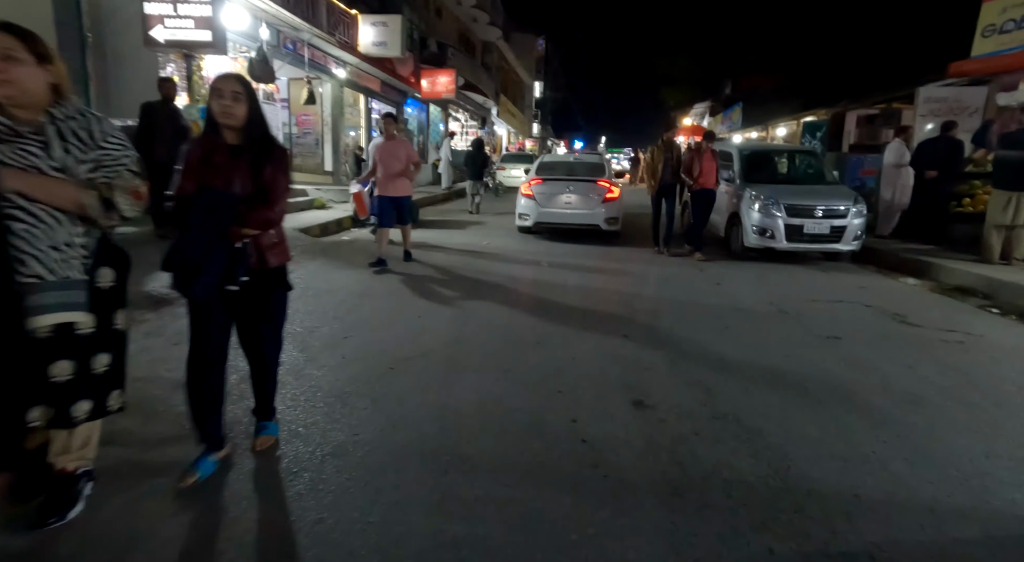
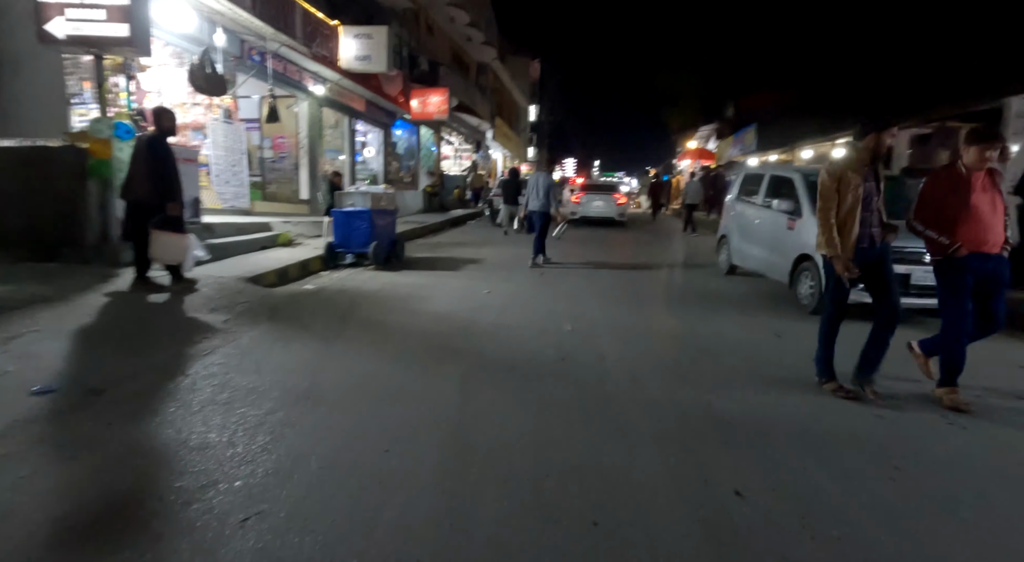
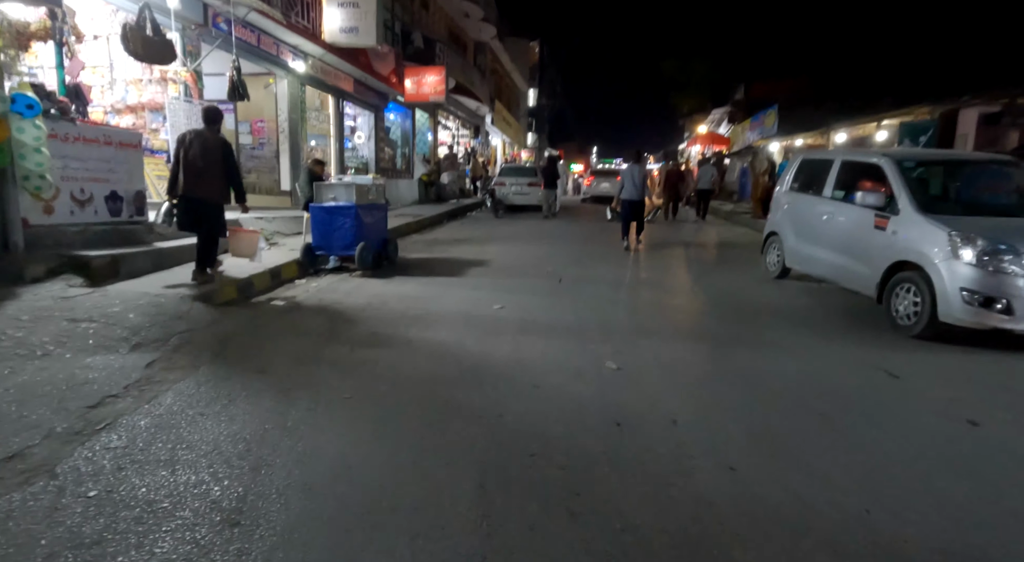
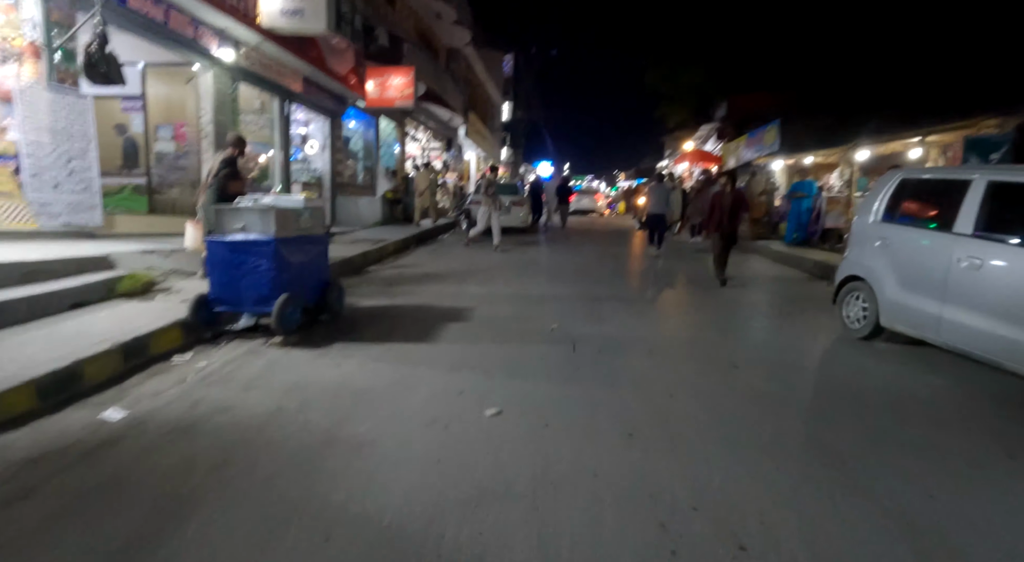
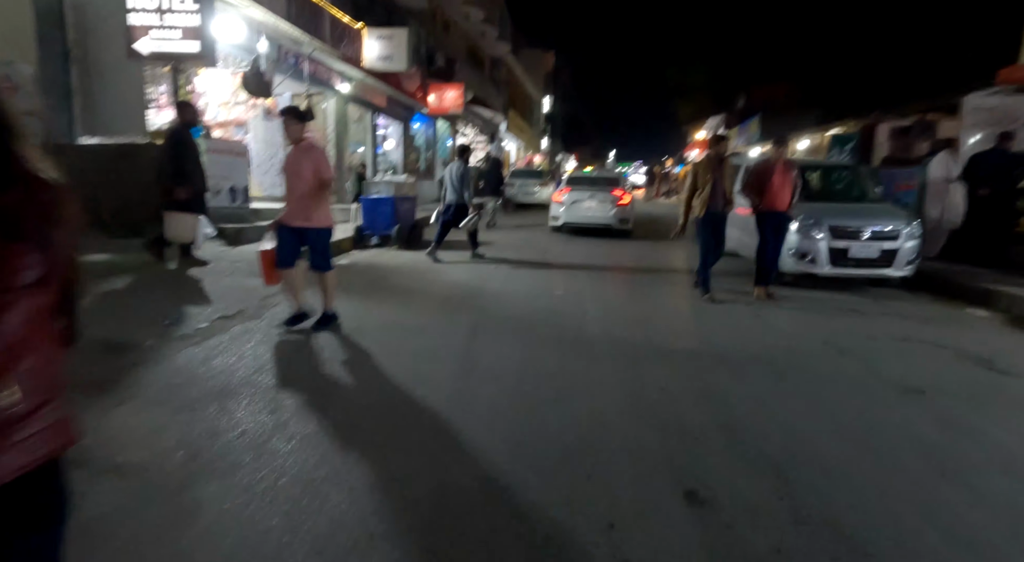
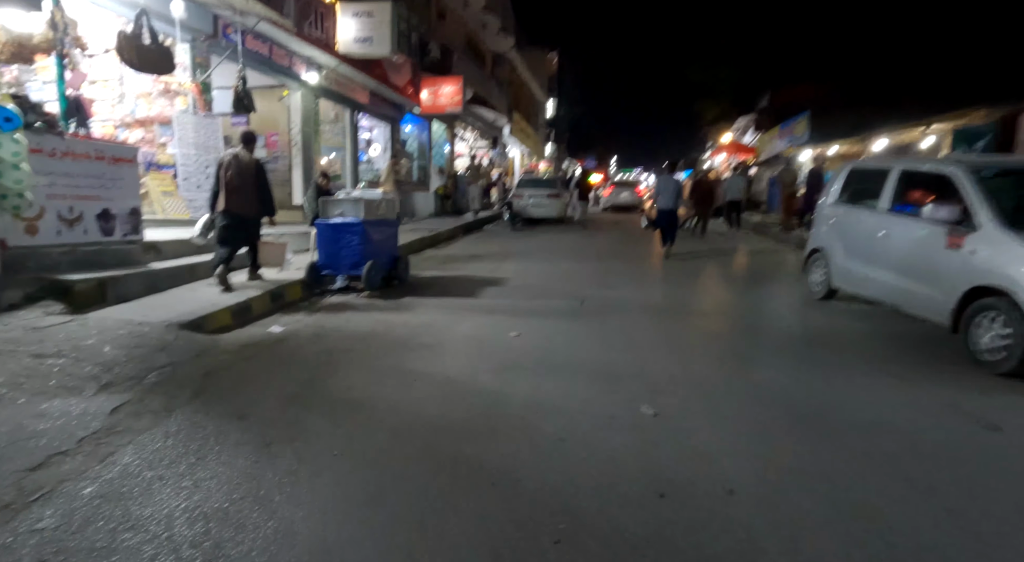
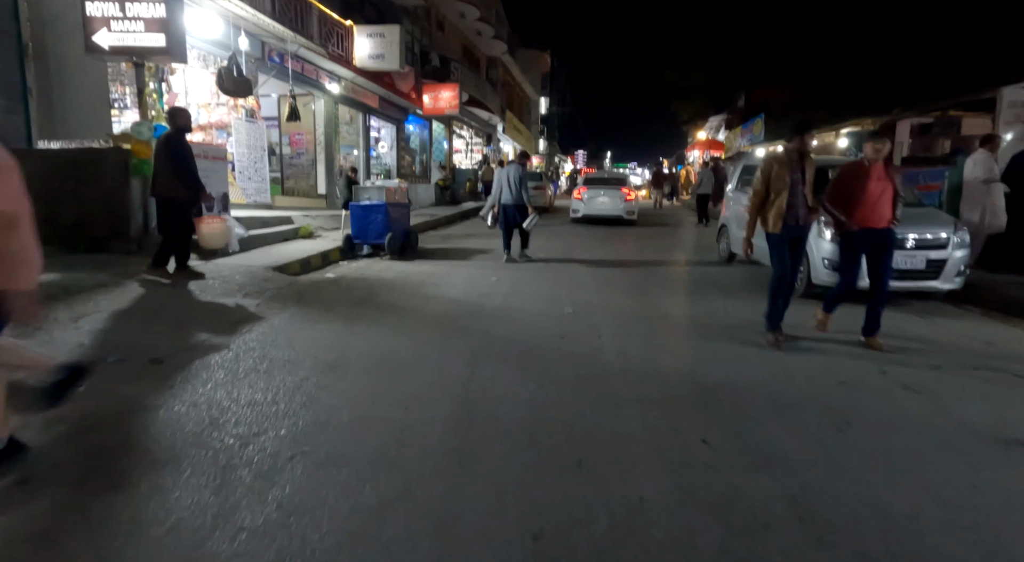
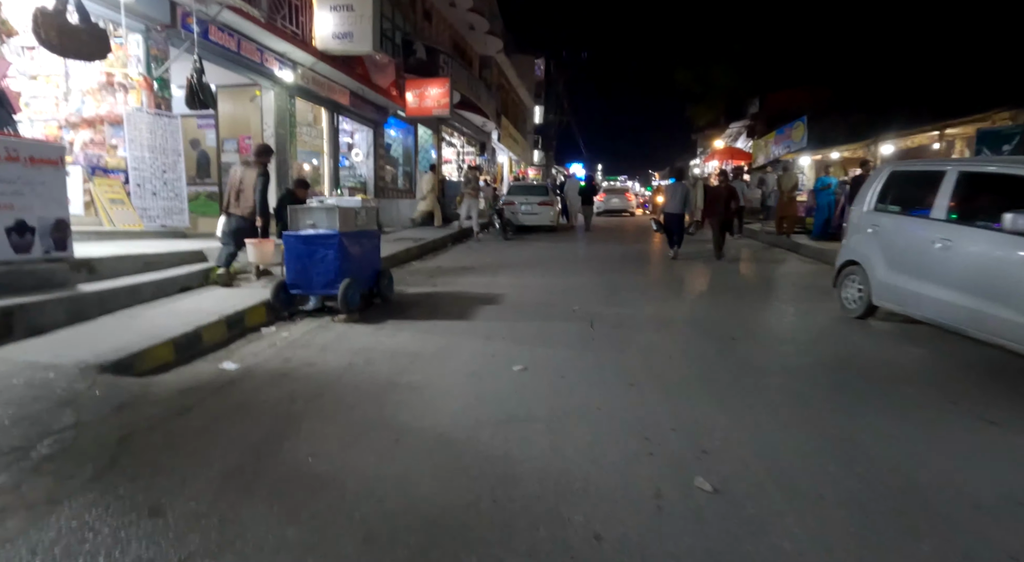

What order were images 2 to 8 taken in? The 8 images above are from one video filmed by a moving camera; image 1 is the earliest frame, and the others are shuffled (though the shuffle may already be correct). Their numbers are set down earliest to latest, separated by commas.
5, 7, 2, 3, 6, 8, 4
